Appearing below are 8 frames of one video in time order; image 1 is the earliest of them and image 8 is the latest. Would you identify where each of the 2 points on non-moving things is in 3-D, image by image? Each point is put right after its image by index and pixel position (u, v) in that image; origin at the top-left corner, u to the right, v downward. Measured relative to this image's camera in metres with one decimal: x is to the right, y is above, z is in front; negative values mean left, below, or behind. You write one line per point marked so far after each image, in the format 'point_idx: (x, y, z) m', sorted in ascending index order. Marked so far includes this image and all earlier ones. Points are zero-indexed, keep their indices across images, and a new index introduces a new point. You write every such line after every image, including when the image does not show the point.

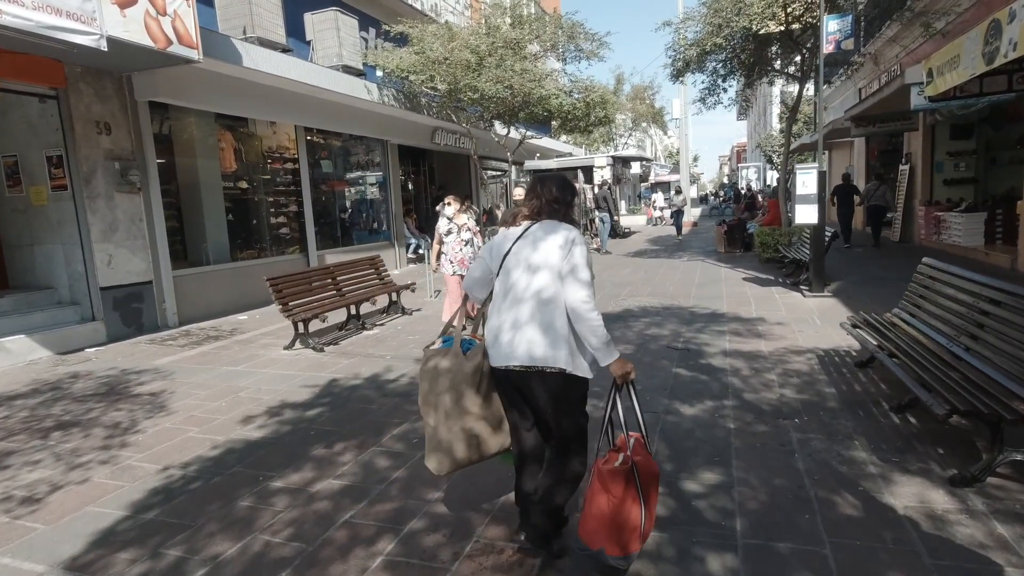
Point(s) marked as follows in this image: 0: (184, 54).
0: (-4.0, +2.9, +7.2) m
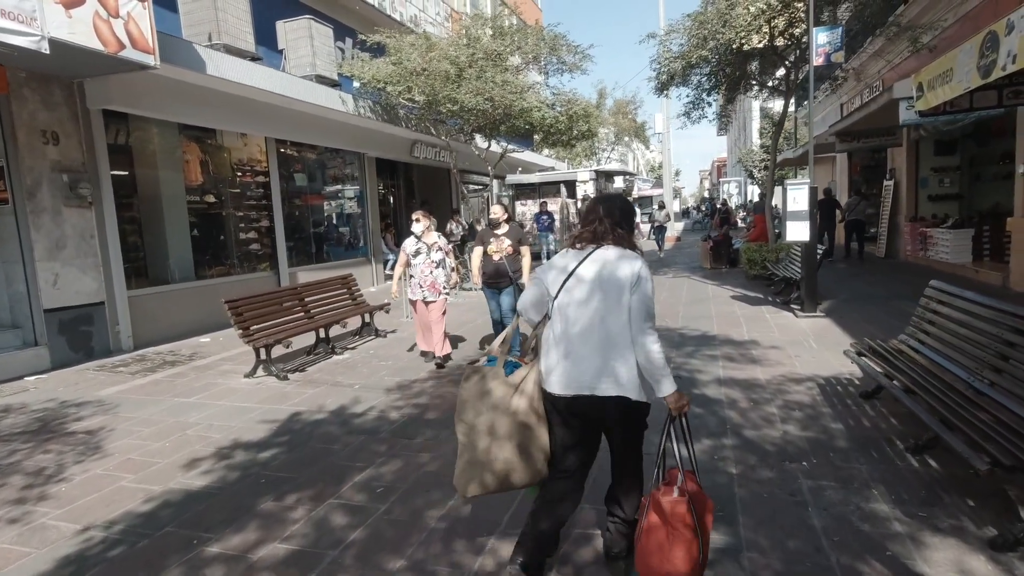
0: (-4.3, +2.6, +6.7) m
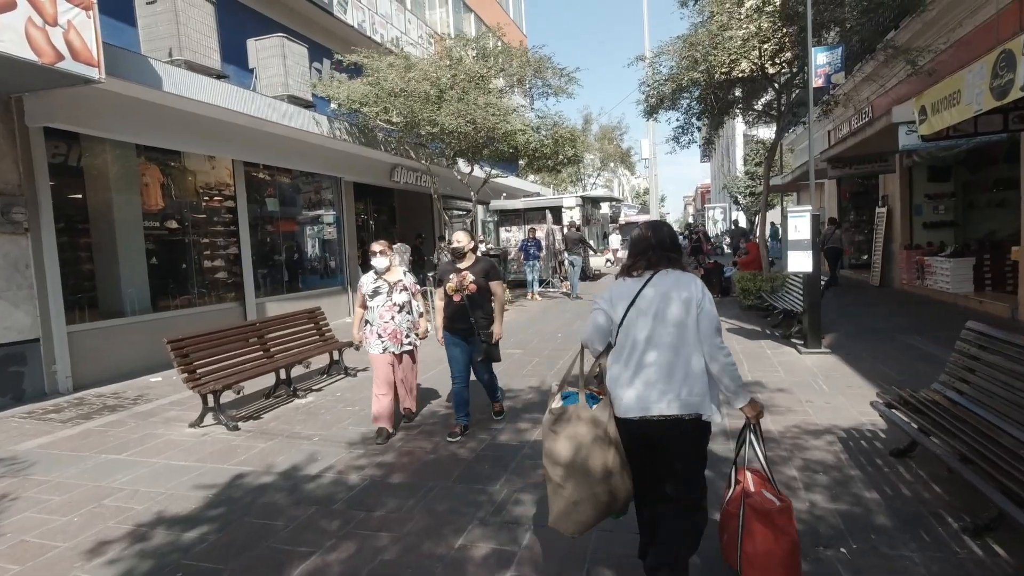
0: (-4.5, +2.2, +6.0) m
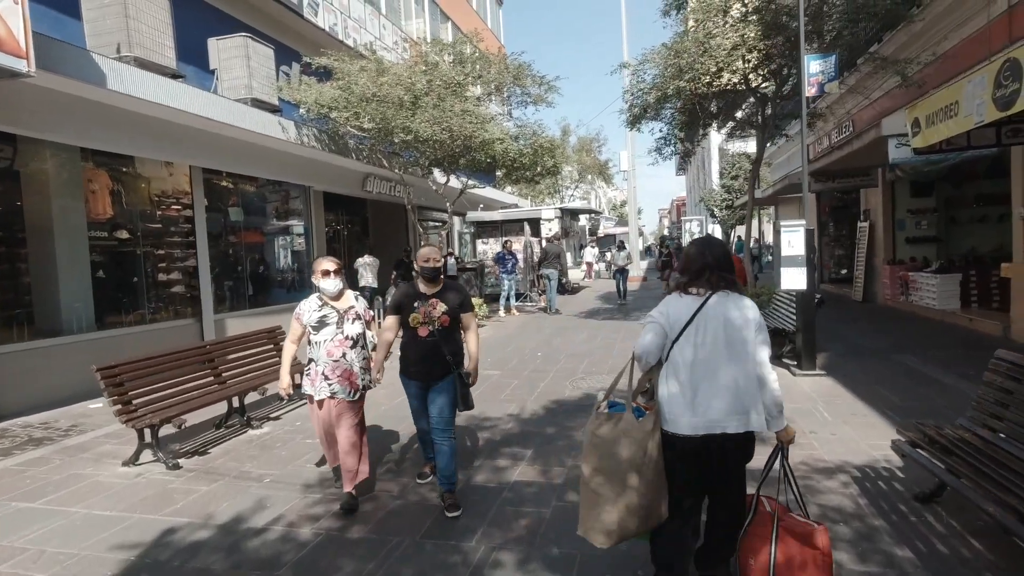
0: (-4.7, +2.1, +5.4) m
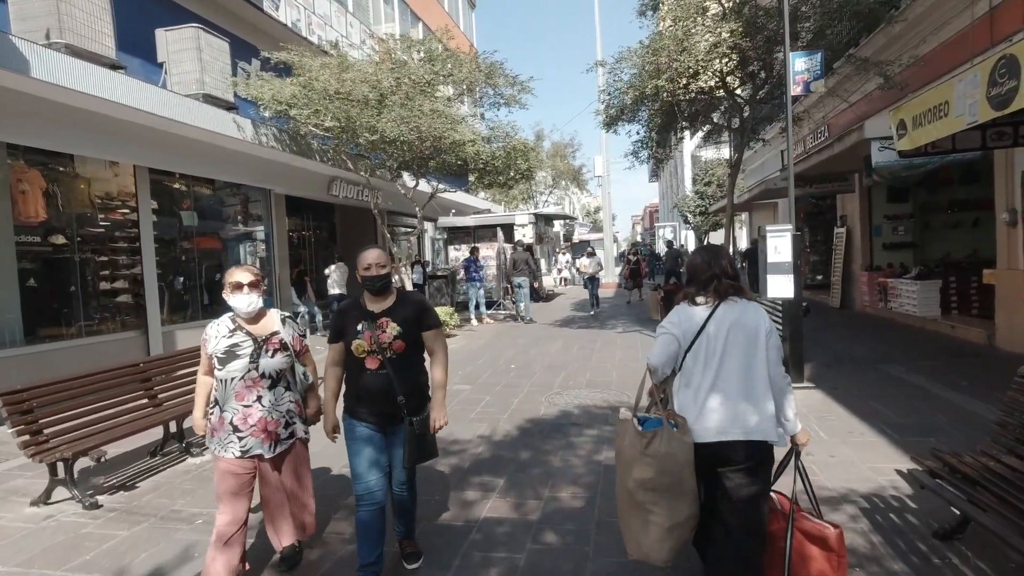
0: (-4.9, +2.0, +4.7) m
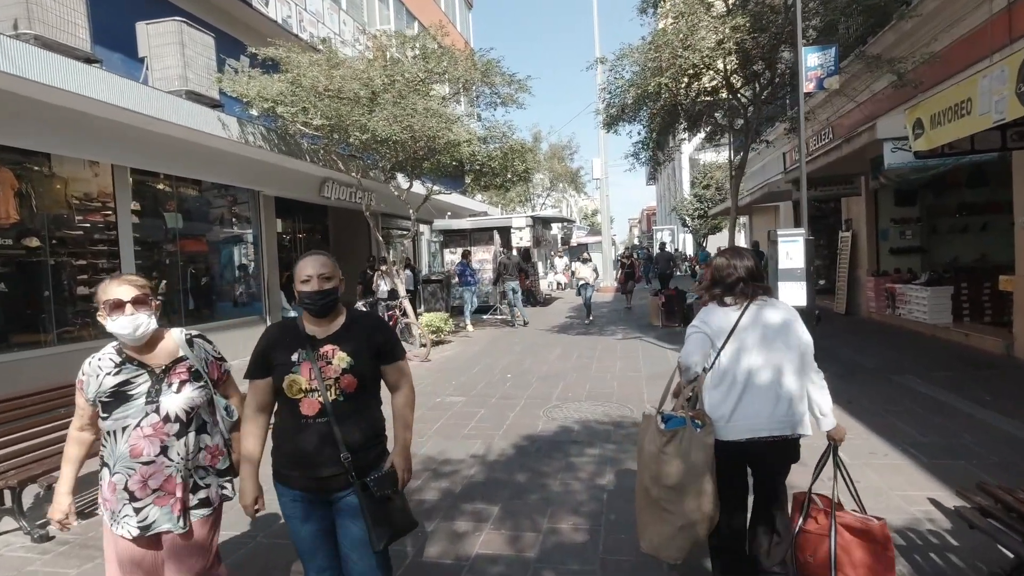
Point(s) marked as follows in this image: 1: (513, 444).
0: (-5.0, +1.9, +4.3) m
1: (0.0, -1.4, +5.4) m
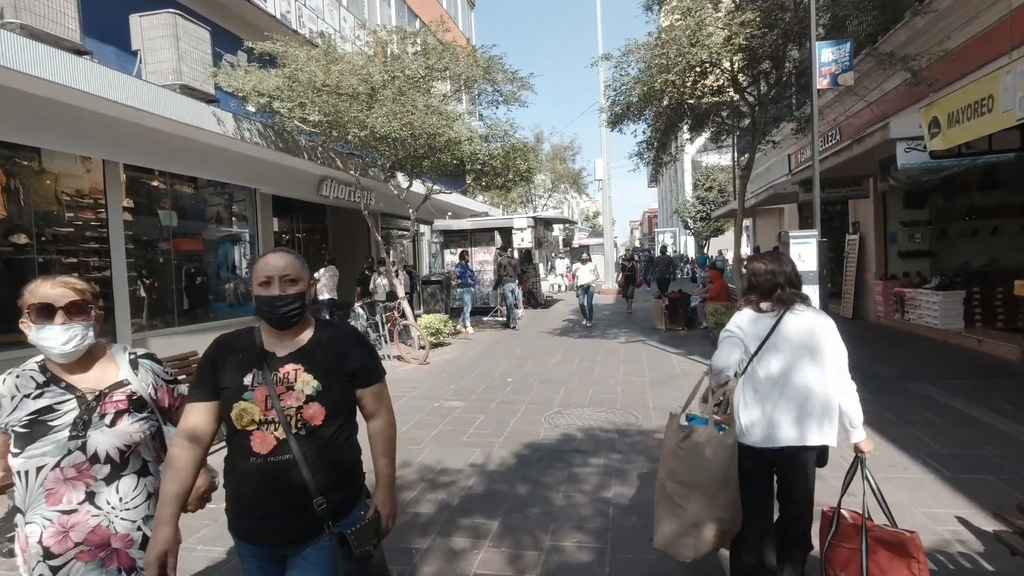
0: (-4.9, +1.9, +4.1) m
1: (0.0, -1.5, +5.2) m
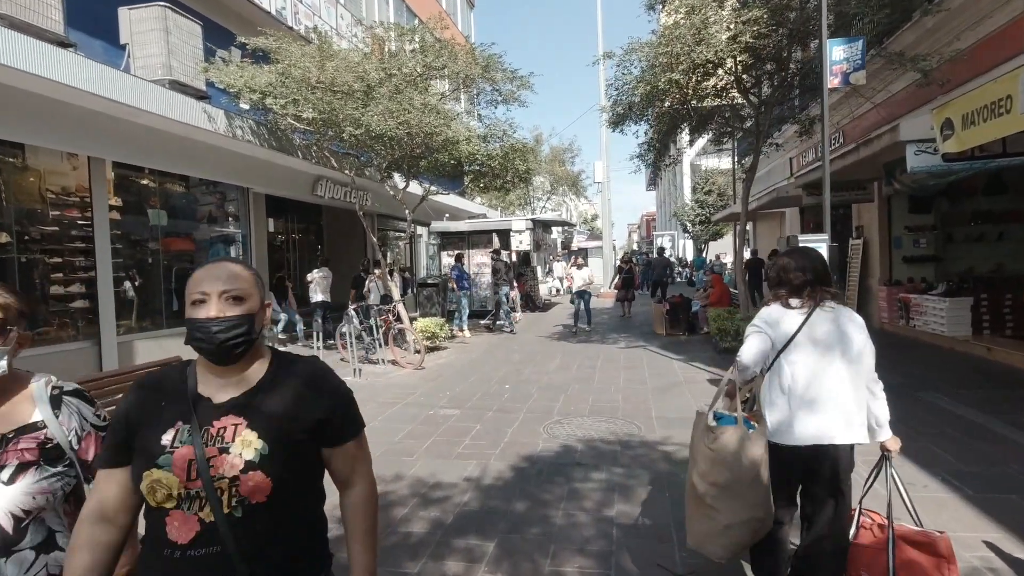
0: (-4.9, +1.9, +3.8) m
1: (0.0, -1.5, +4.9) m
